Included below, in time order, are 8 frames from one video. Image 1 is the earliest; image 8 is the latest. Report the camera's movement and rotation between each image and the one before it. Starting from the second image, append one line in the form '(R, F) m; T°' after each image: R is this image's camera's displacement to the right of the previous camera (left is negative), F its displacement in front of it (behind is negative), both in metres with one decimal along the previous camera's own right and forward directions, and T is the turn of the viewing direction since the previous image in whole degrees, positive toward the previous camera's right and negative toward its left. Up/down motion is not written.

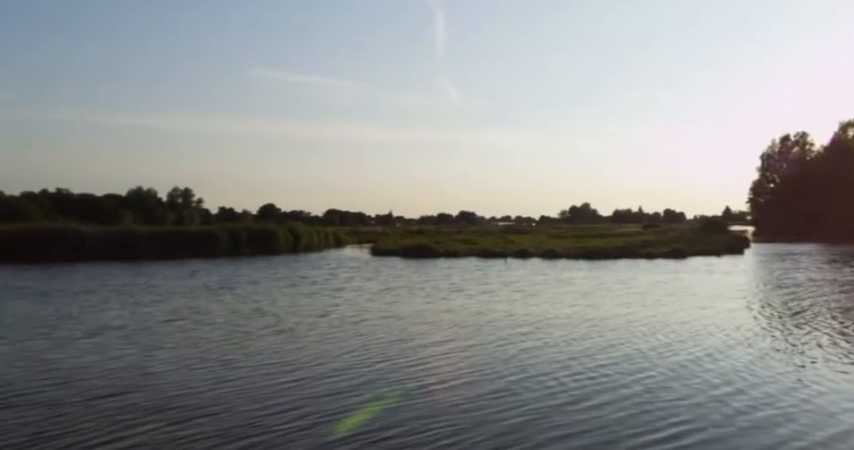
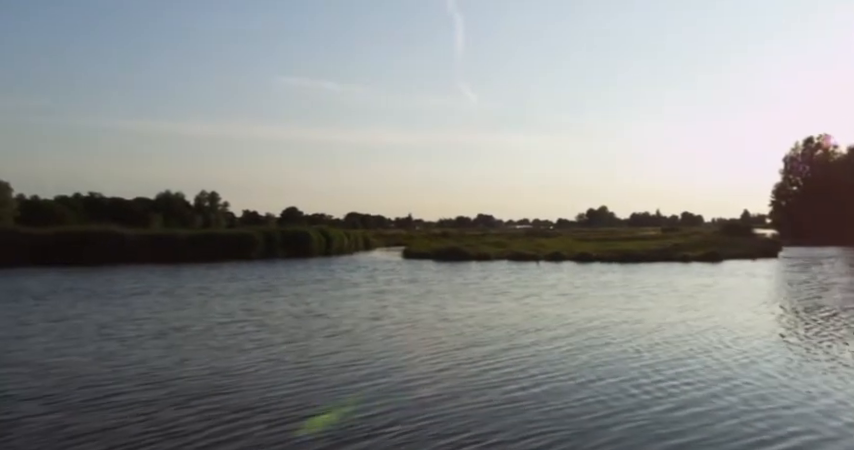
(-1.6, -0.7) m; -1°
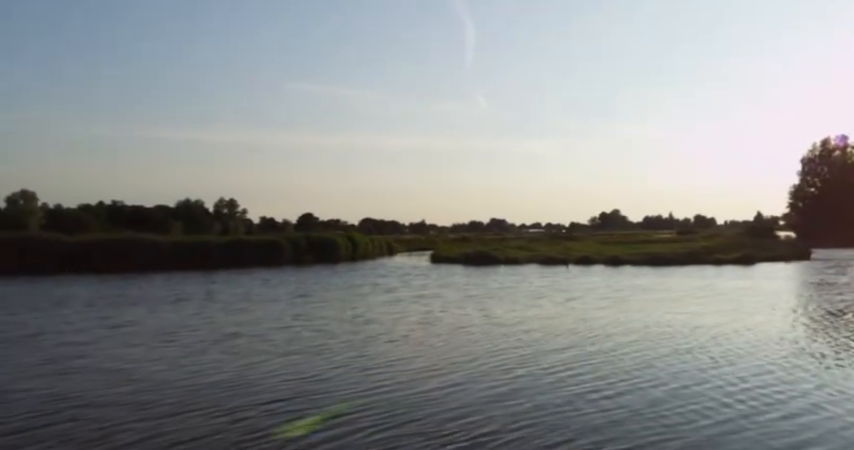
(-1.9, -0.3) m; 0°
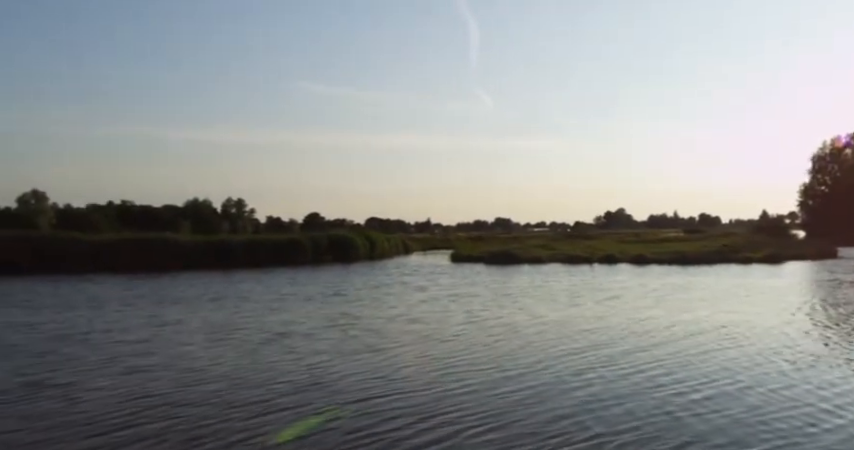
(-2.1, +0.3) m; +1°
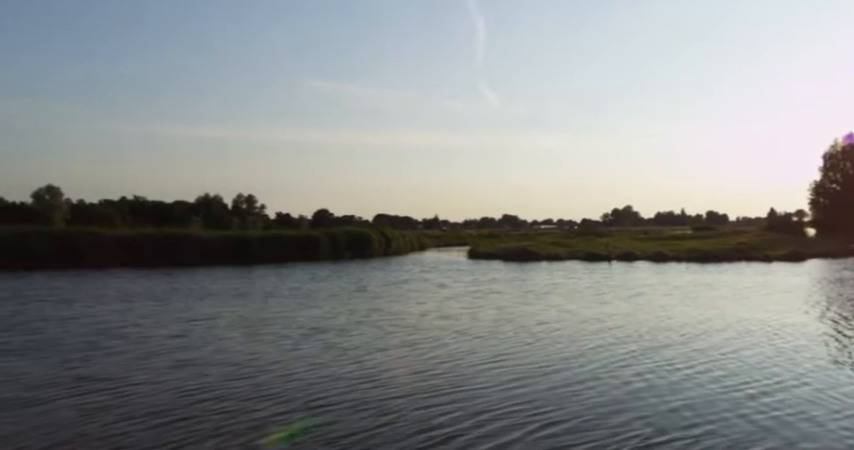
(-1.3, 0.0) m; 0°
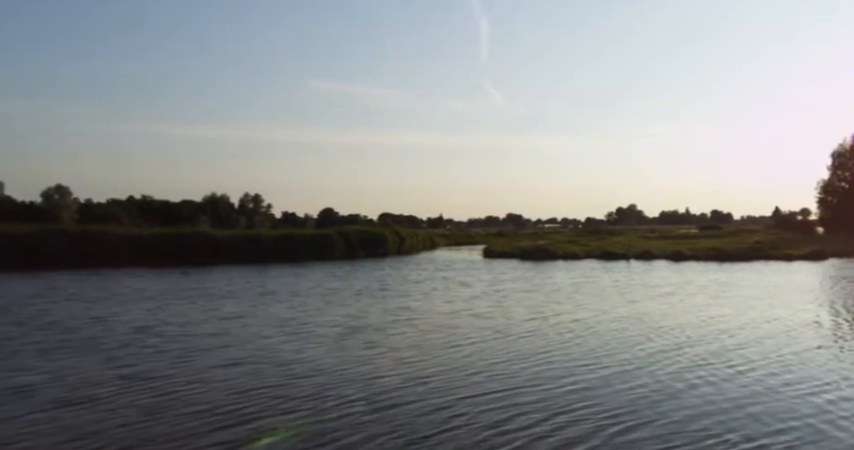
(-1.4, +0.3) m; 0°
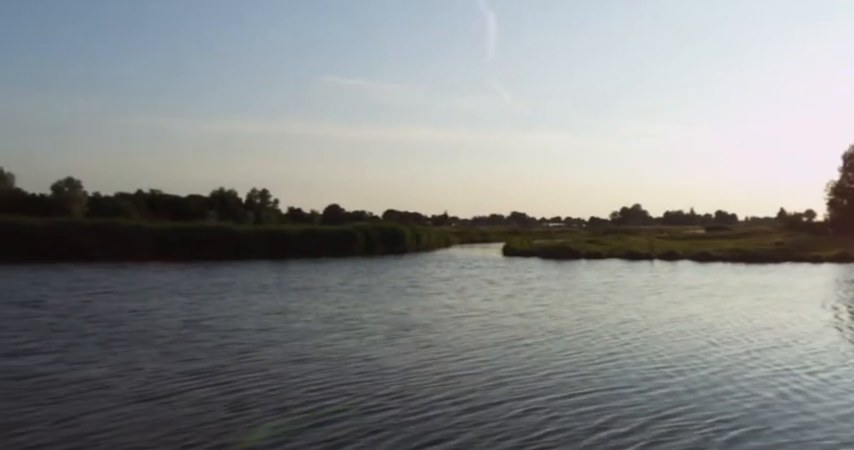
(-2.0, +0.5) m; +1°
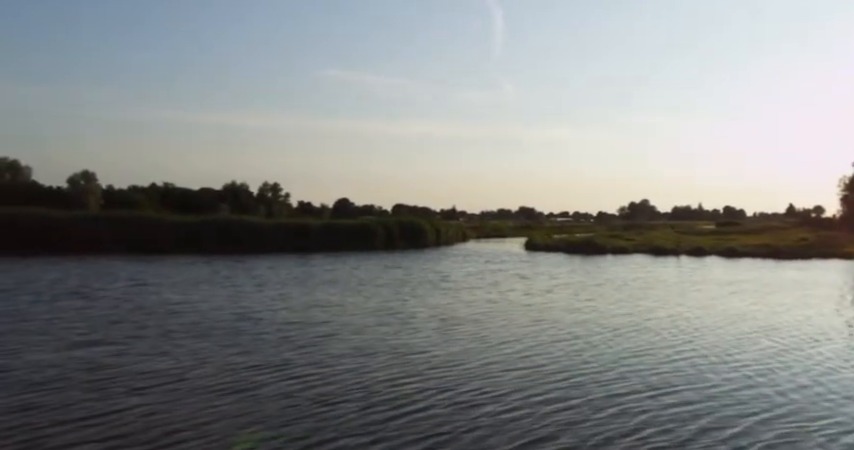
(-1.9, +0.3) m; 0°
